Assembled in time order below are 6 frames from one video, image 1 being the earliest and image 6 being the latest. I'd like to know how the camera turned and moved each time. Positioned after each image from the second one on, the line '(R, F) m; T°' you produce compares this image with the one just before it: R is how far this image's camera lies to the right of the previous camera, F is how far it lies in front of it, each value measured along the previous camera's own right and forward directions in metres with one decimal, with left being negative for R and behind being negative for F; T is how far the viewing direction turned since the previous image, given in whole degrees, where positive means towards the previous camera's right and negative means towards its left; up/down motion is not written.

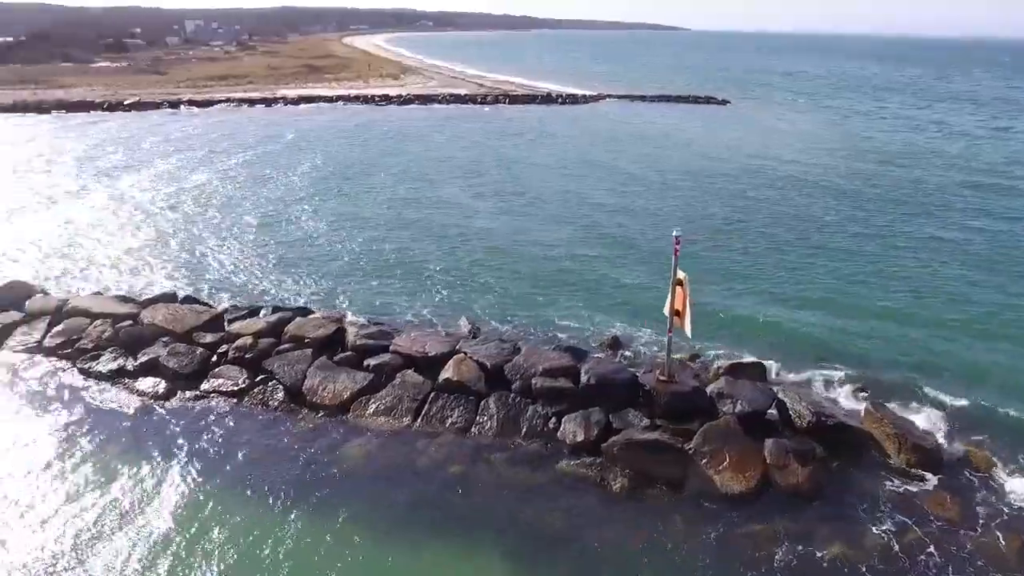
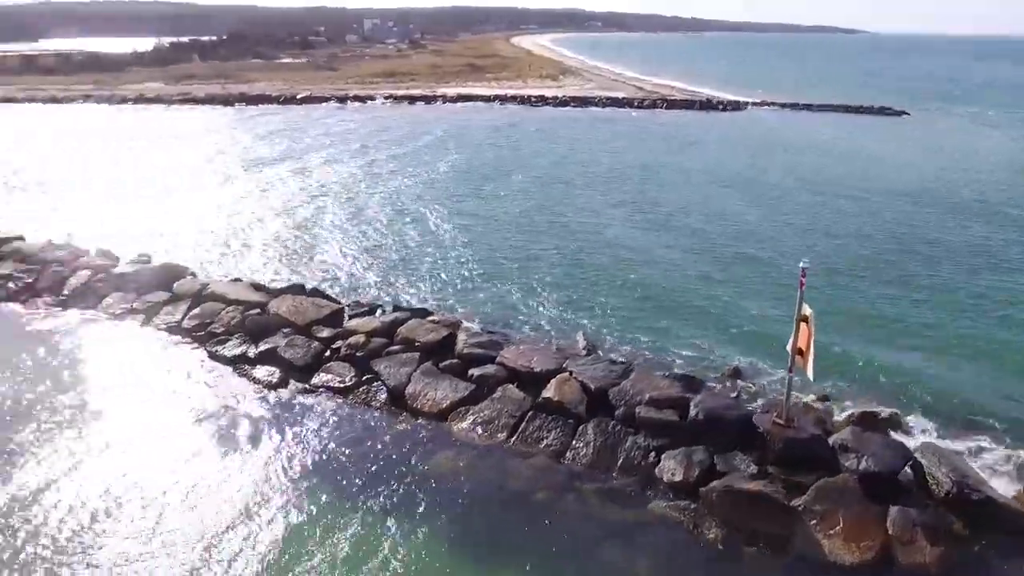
(+0.3, +0.3) m; -11°
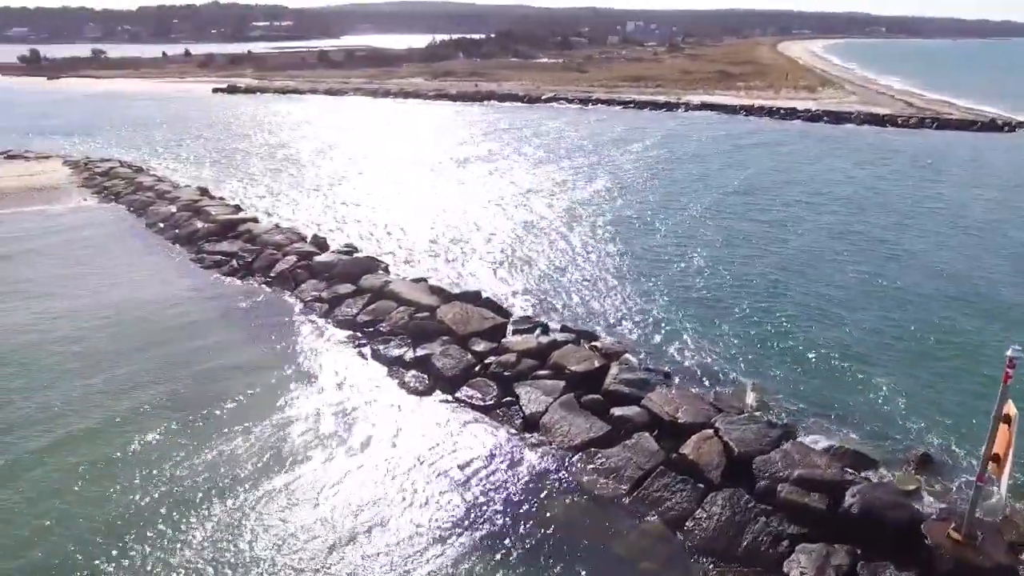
(+0.6, +0.5) m; -17°
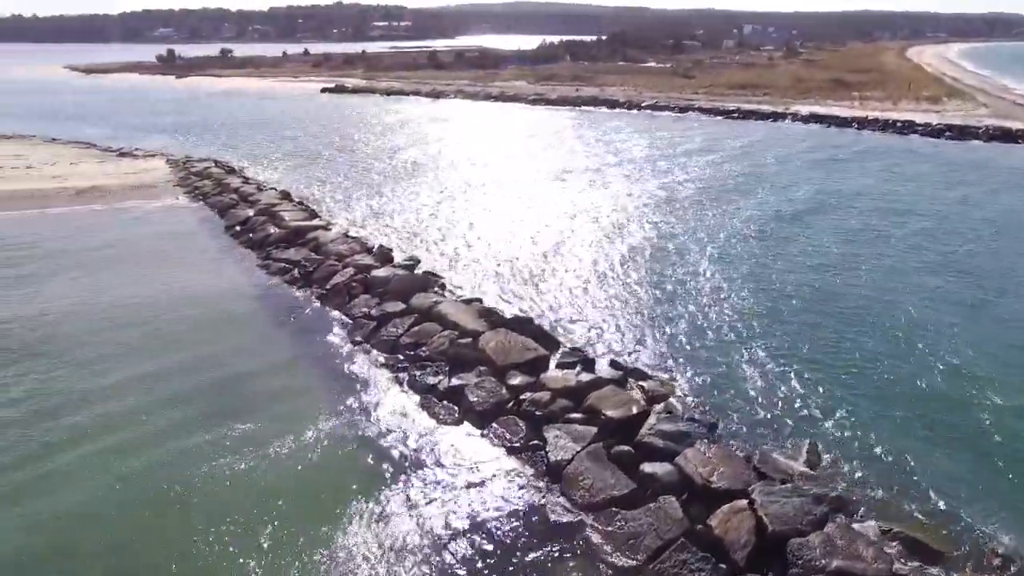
(+0.6, +0.5) m; -7°
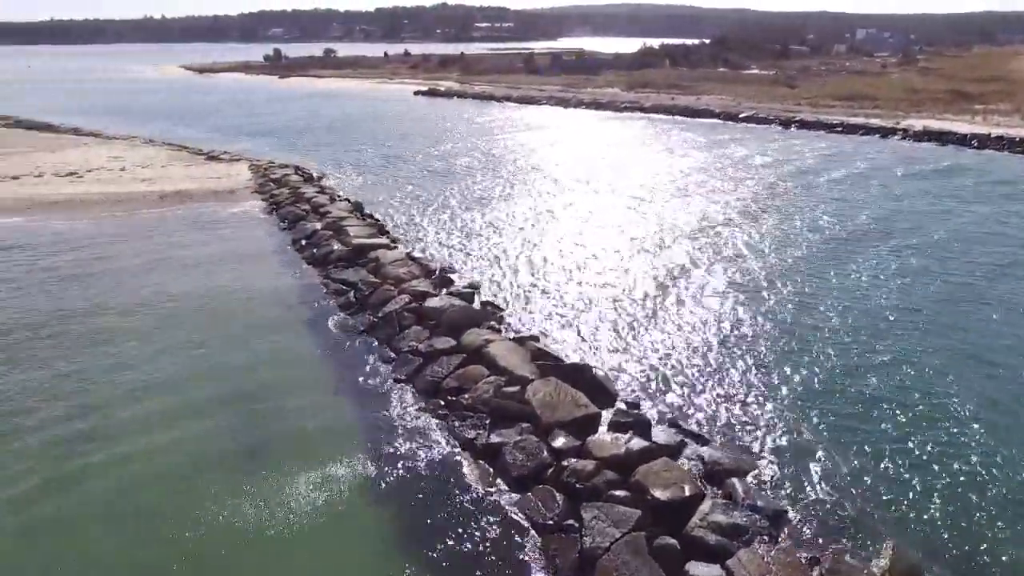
(+0.4, +0.7) m; -7°
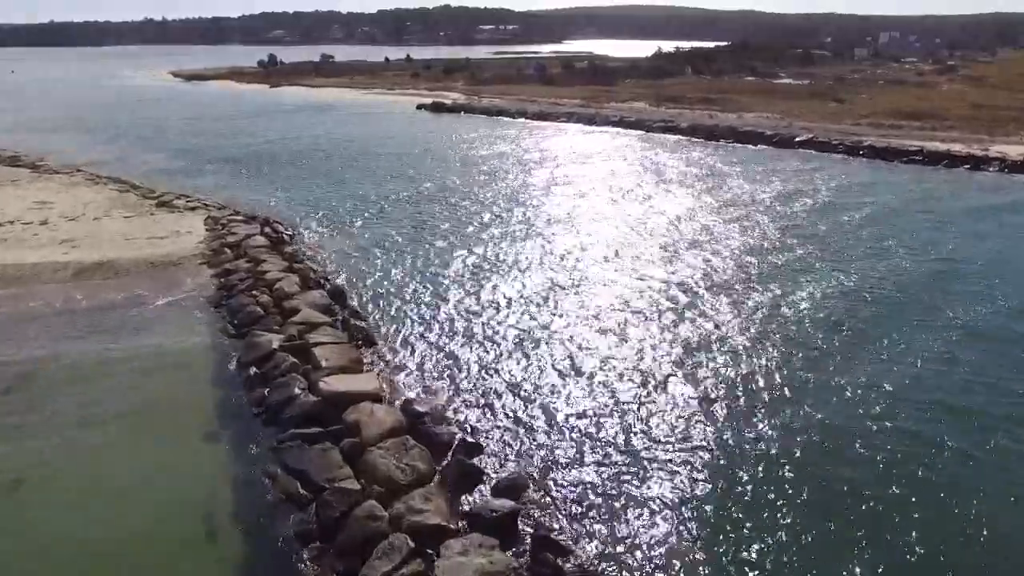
(-0.5, +4.3) m; 0°
